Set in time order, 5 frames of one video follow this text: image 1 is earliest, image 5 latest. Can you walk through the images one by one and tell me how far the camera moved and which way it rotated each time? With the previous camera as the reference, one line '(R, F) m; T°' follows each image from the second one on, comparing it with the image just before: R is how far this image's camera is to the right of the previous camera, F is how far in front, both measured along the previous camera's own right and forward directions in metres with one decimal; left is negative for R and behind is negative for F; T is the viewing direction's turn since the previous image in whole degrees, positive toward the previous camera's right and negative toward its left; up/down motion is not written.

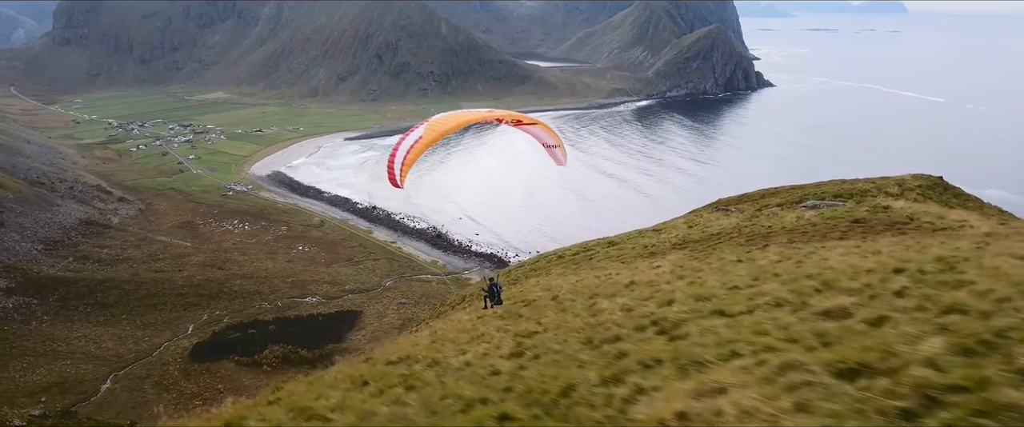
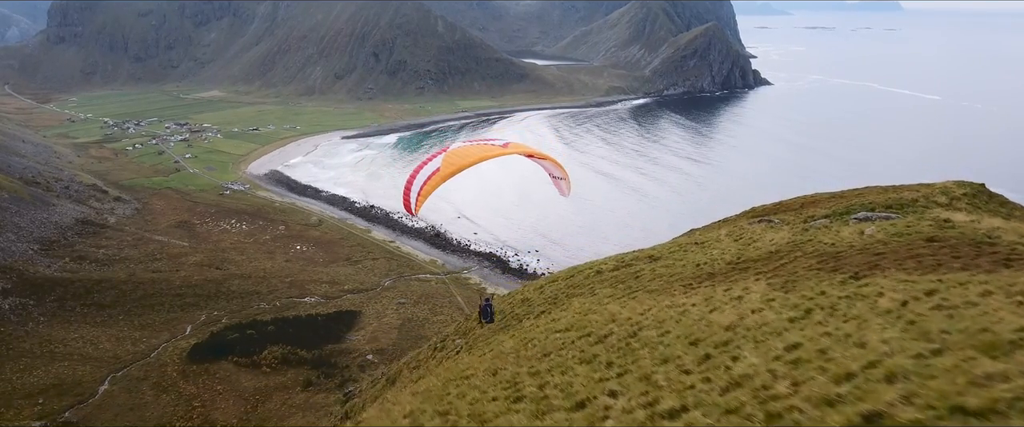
(-0.2, +0.1) m; 0°
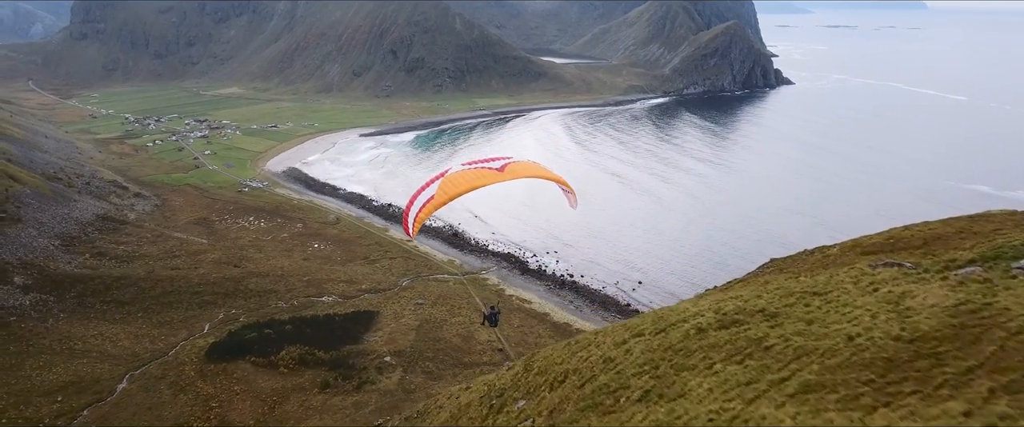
(-0.7, +1.0) m; -1°
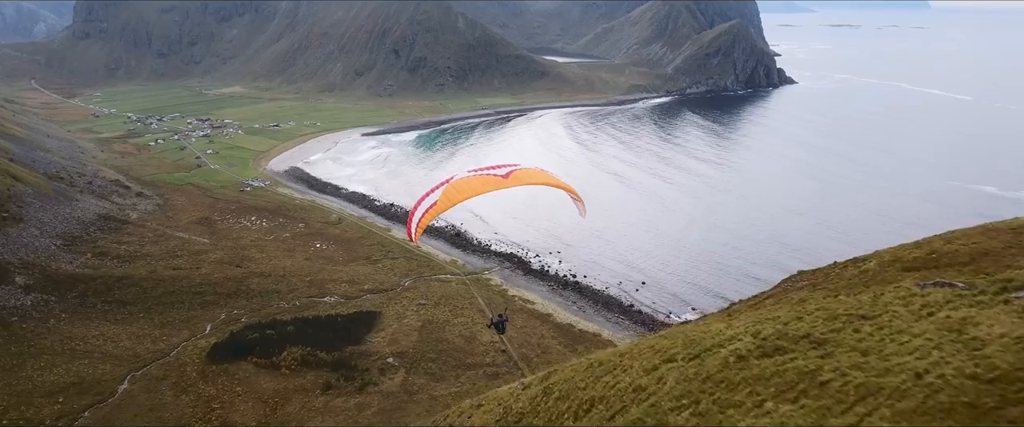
(-0.1, +0.3) m; 0°
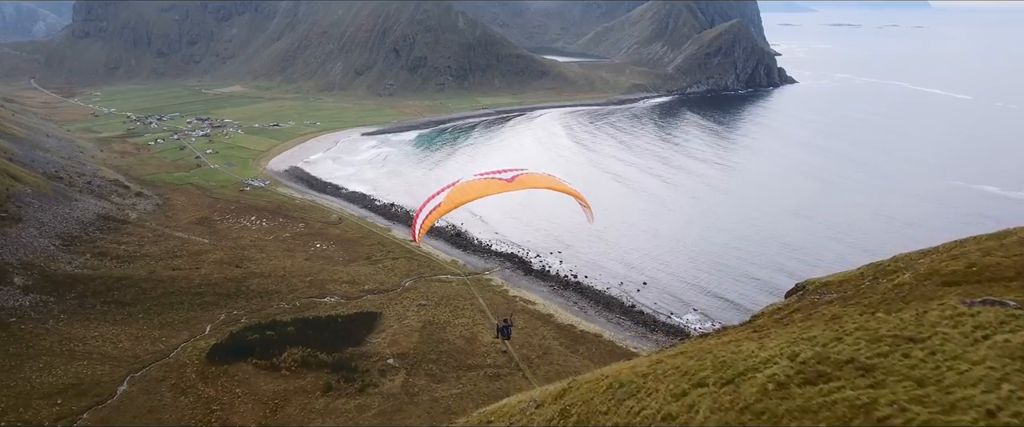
(-0.1, +0.2) m; 0°
